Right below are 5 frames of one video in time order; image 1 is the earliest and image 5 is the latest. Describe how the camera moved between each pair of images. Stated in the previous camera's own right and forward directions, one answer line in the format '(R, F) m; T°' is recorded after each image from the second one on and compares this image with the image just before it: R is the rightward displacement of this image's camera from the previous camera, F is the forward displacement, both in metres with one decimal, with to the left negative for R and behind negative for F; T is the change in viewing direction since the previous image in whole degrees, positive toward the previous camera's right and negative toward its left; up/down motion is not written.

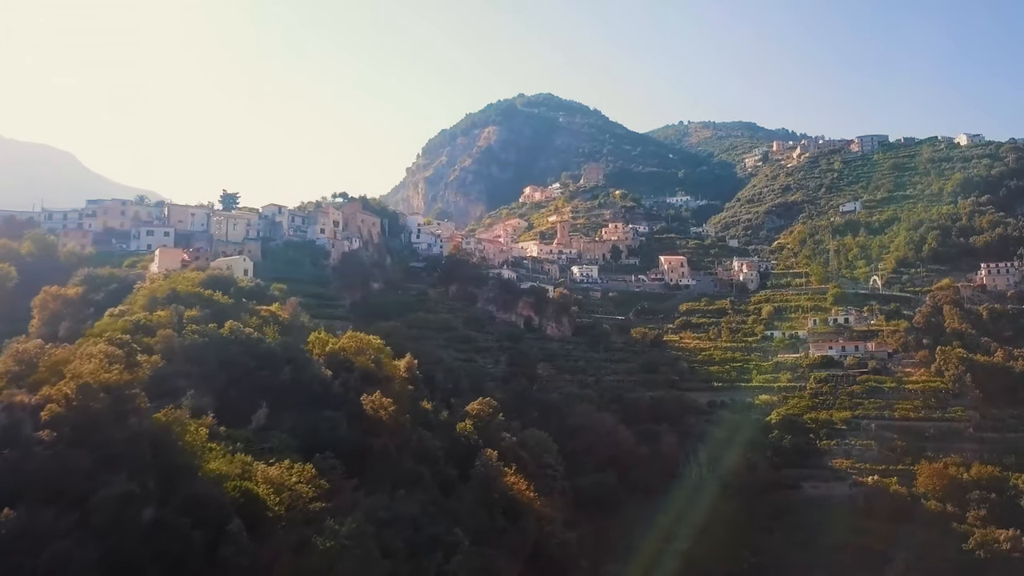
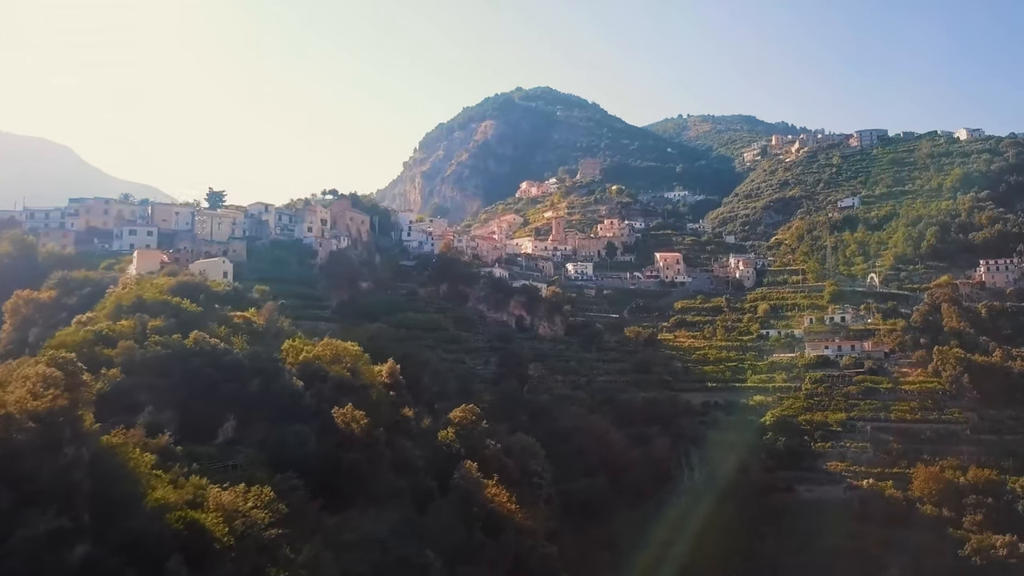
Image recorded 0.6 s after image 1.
(+0.5, +0.7) m; 0°
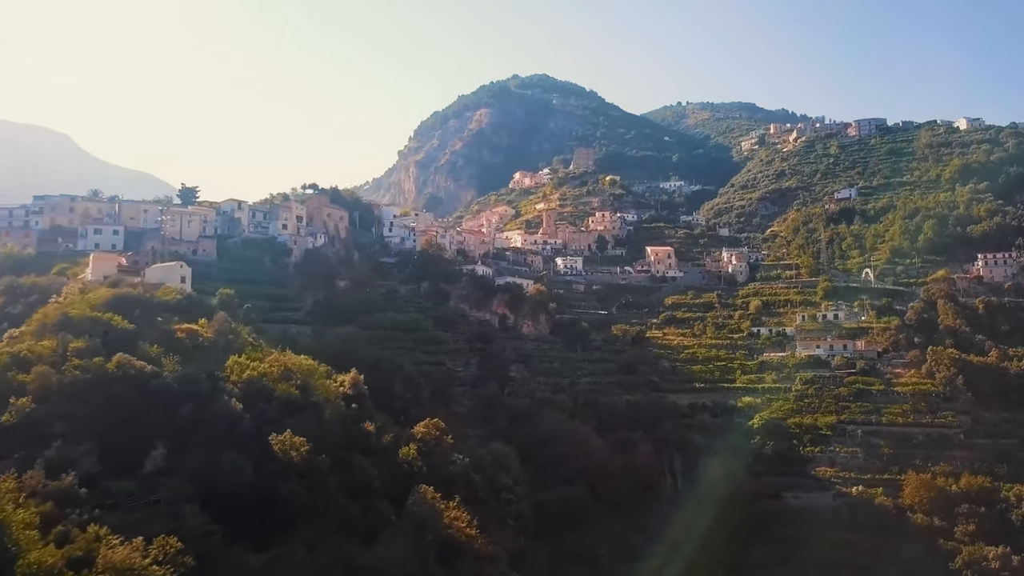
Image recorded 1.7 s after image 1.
(+1.0, +1.3) m; 0°
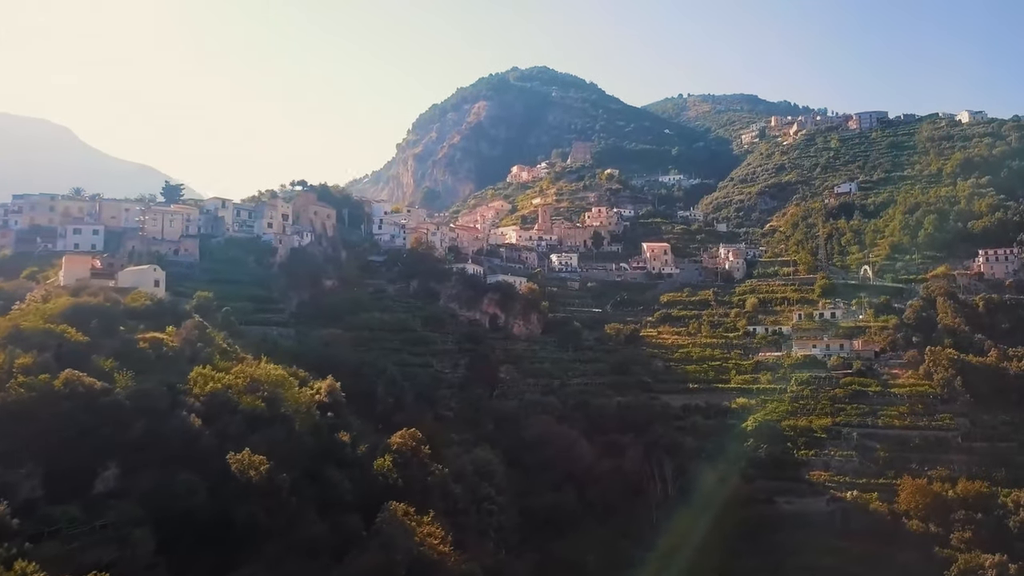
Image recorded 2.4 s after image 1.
(+0.7, +0.8) m; 0°
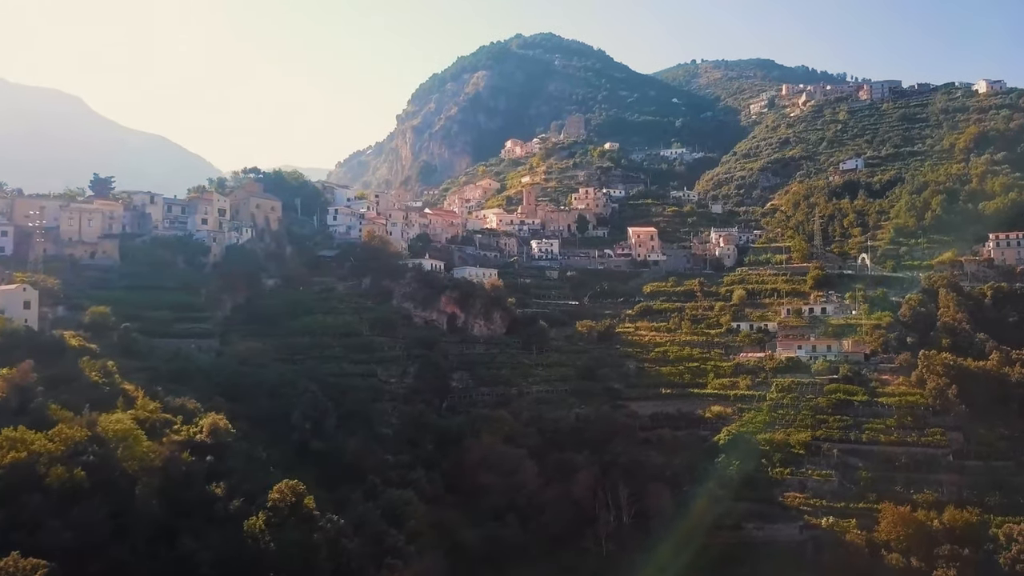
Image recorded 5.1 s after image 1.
(+3.1, +3.2) m; -1°
